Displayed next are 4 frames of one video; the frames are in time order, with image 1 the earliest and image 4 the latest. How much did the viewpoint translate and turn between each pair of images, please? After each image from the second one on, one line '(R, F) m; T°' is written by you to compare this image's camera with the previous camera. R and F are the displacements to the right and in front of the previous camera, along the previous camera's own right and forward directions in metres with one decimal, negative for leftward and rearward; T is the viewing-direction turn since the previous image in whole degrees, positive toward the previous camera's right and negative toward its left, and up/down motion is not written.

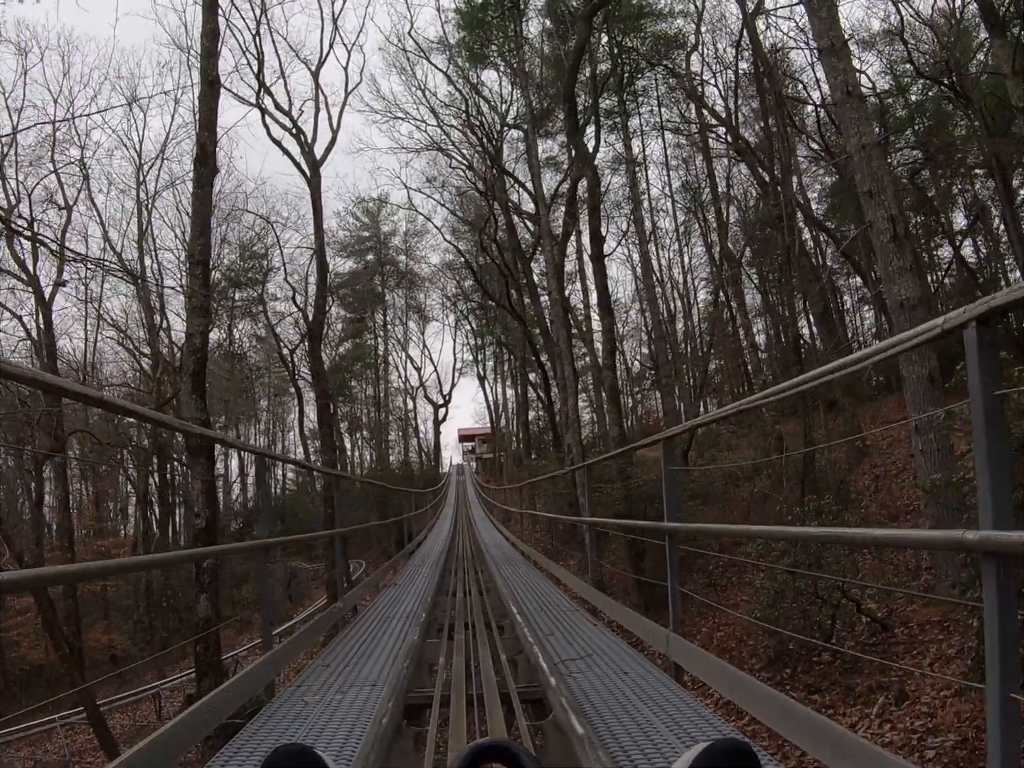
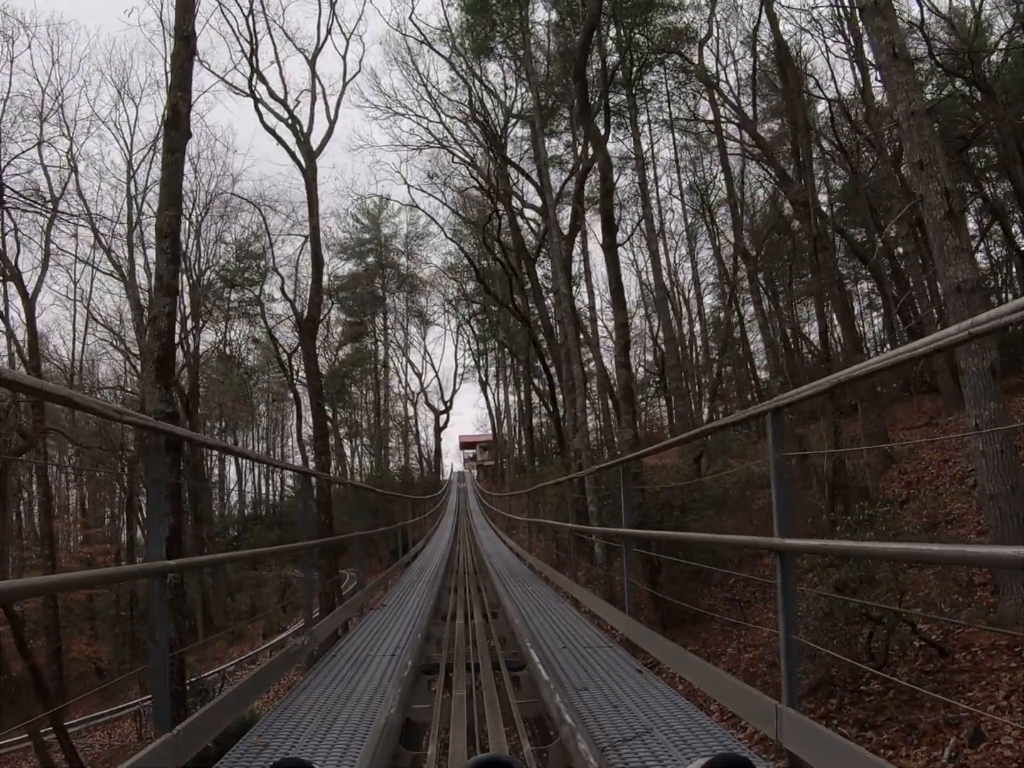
(0.0, +0.5) m; 0°
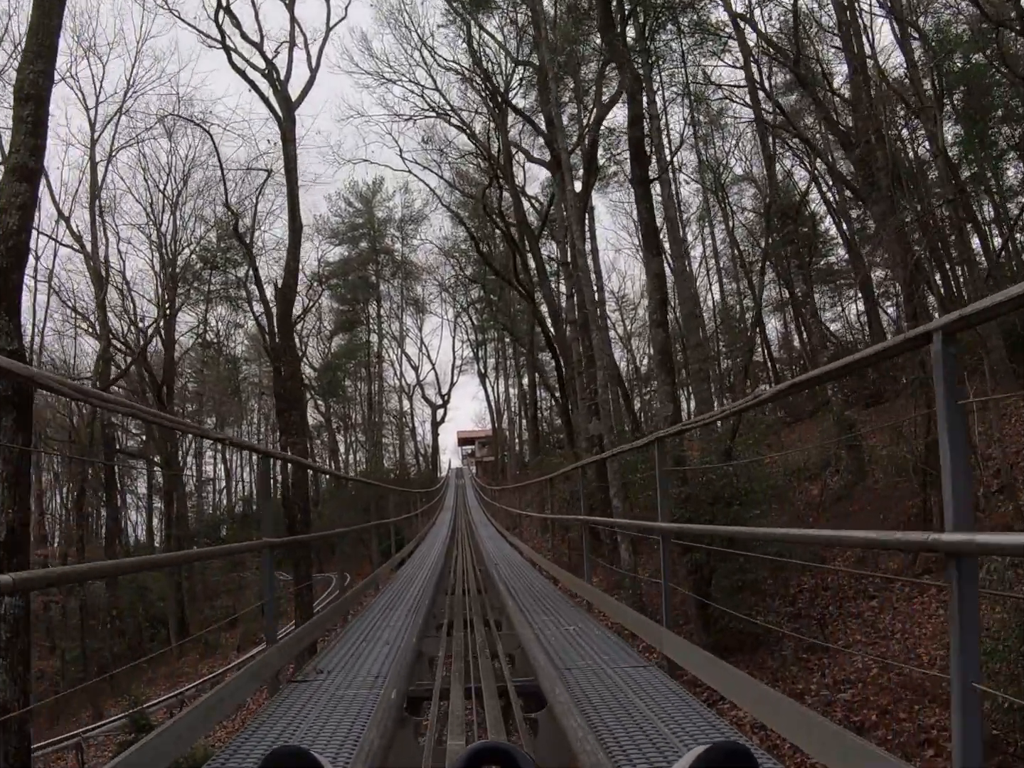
(-0.1, +1.1) m; 0°
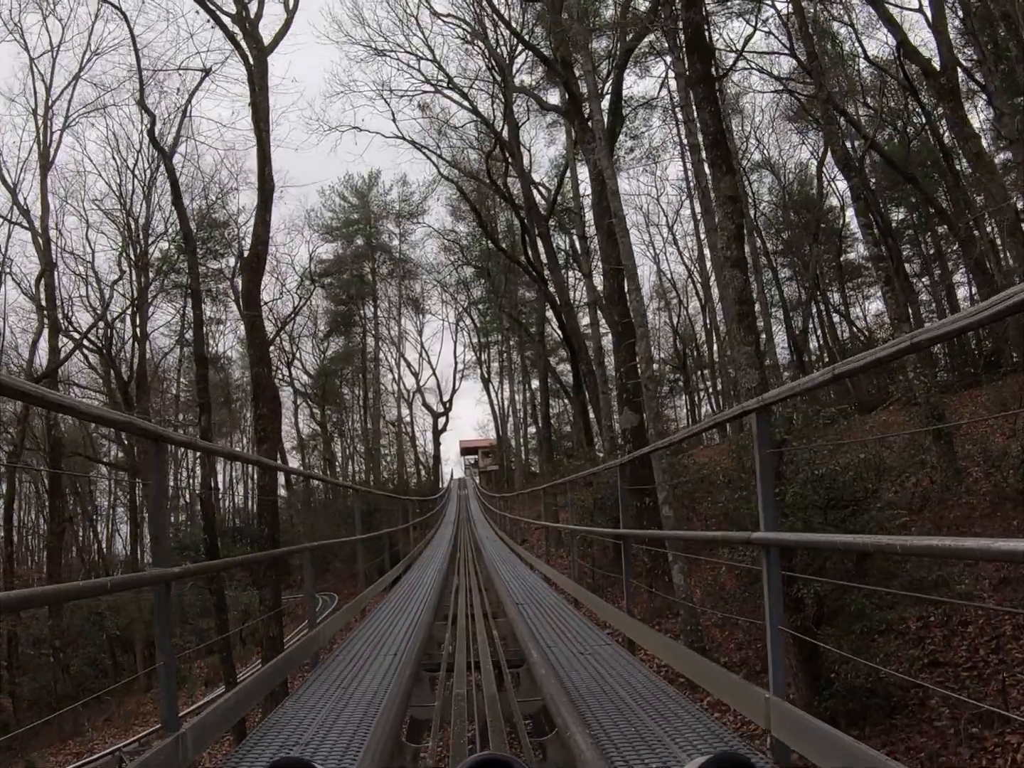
(-0.1, +1.3) m; 0°
